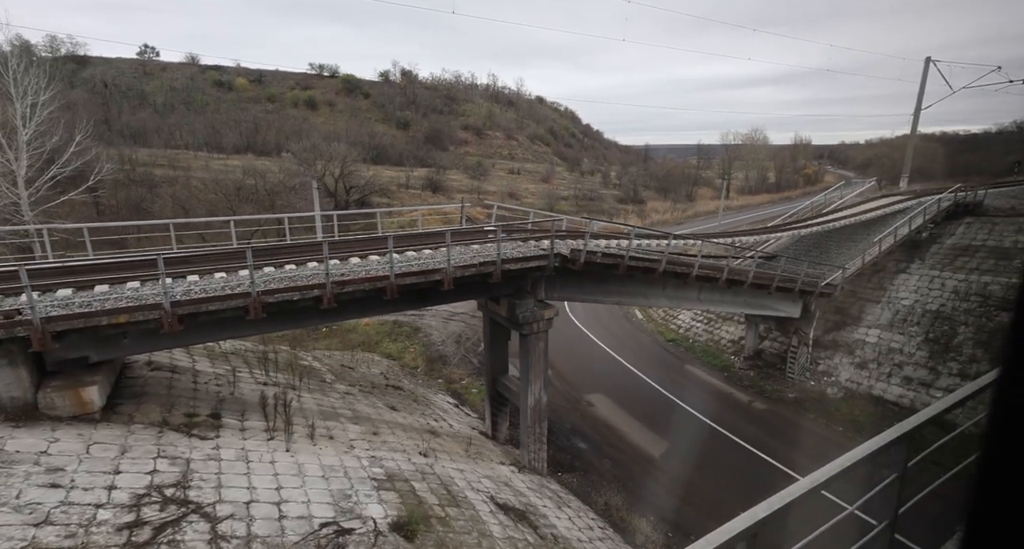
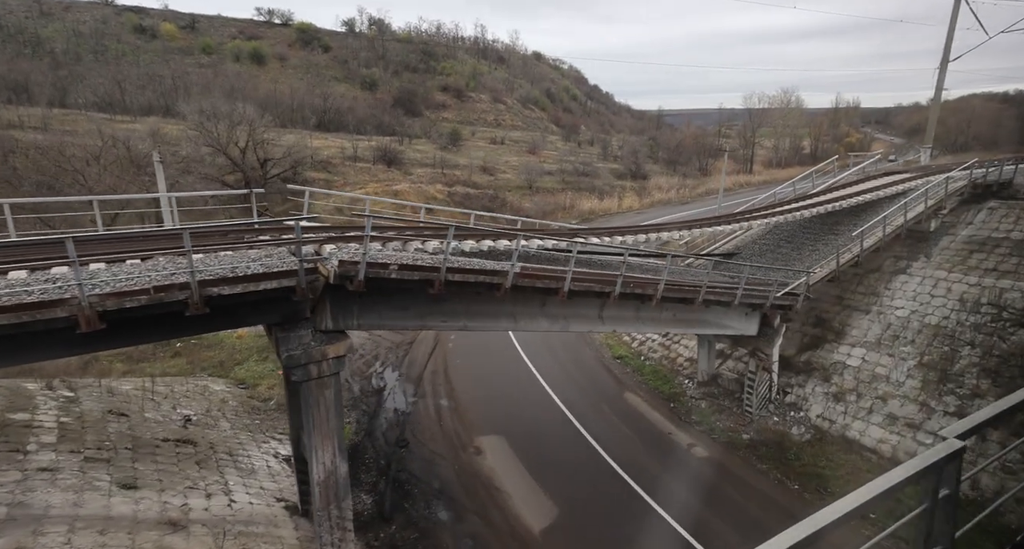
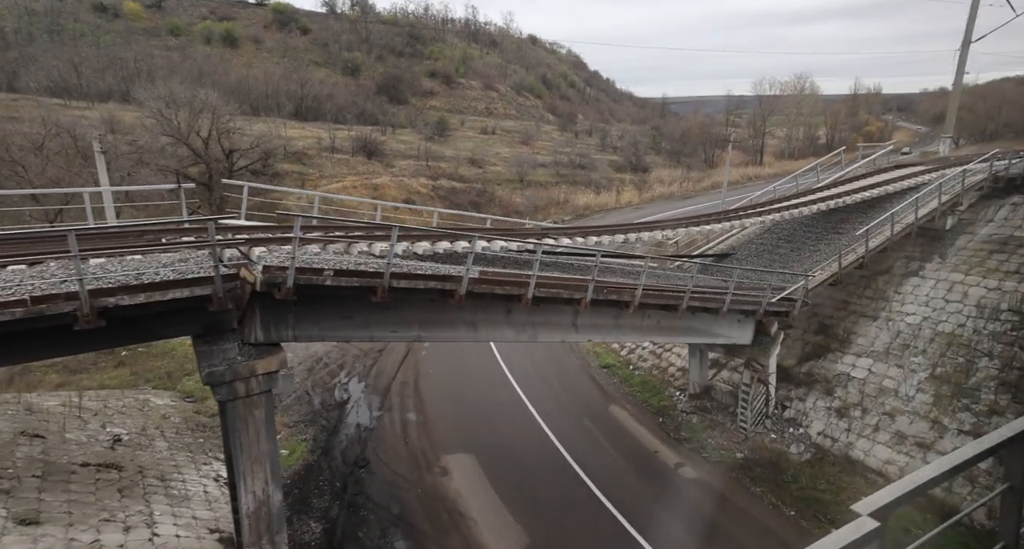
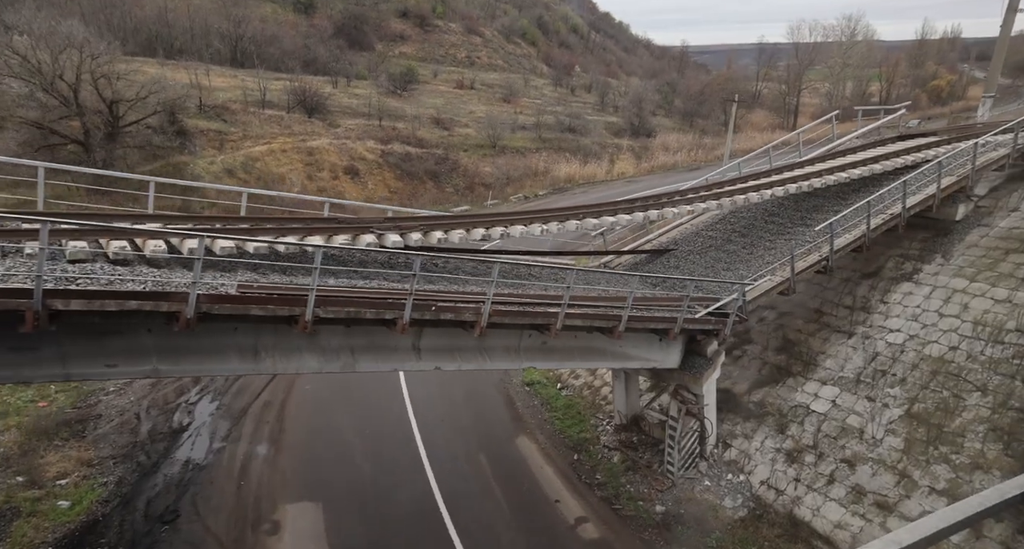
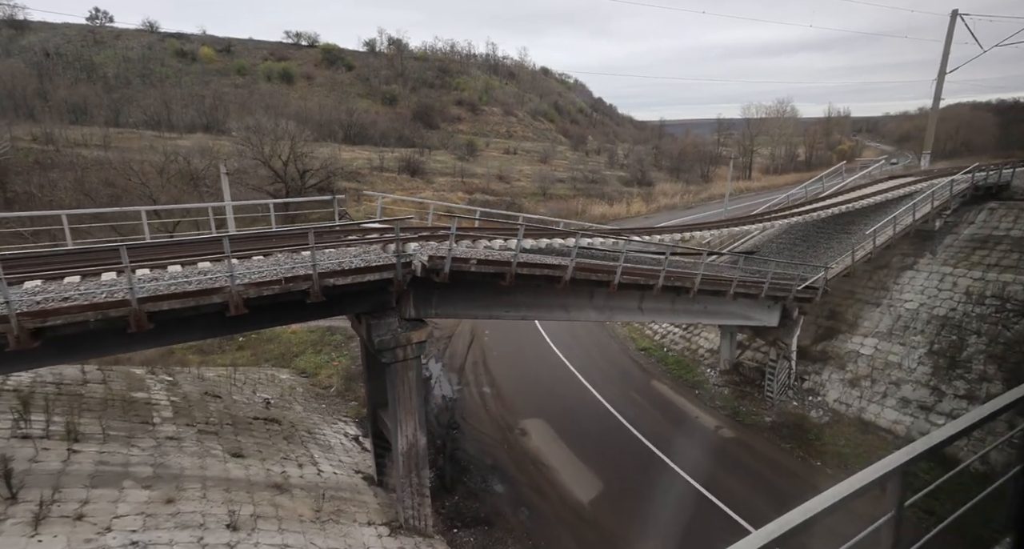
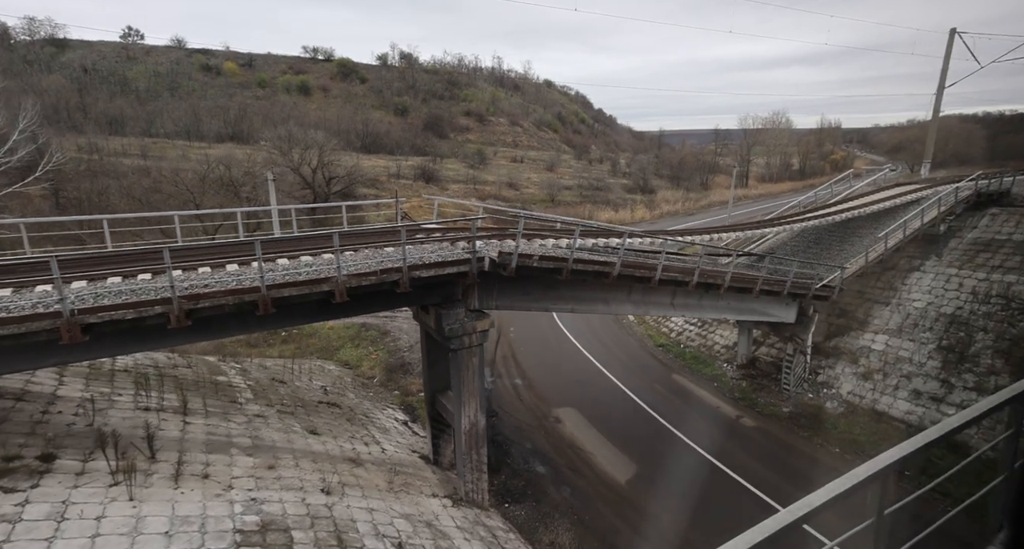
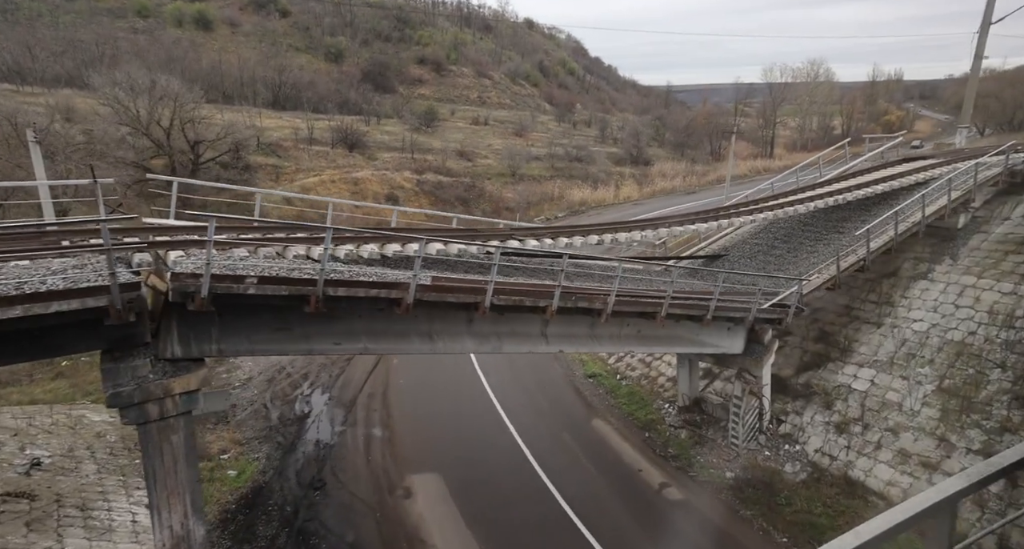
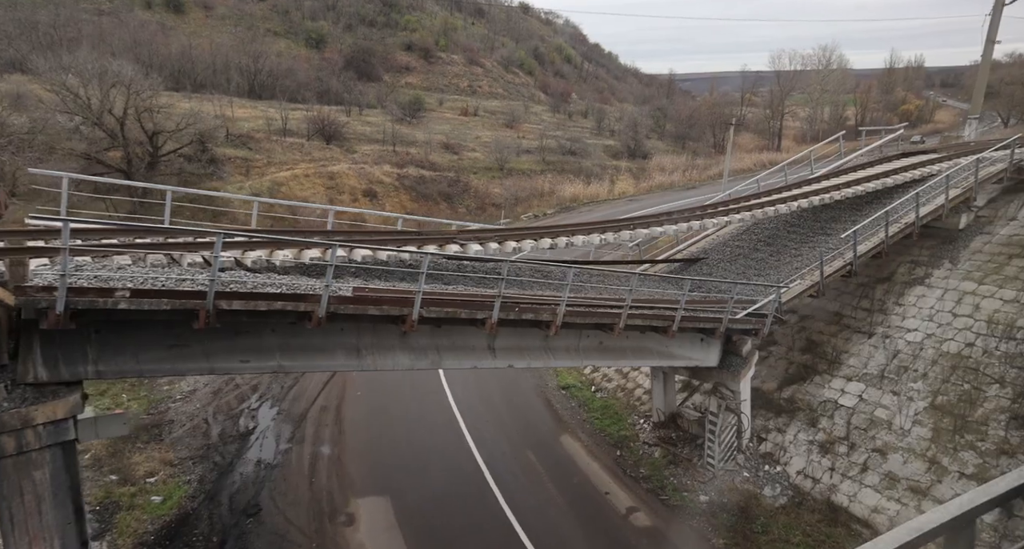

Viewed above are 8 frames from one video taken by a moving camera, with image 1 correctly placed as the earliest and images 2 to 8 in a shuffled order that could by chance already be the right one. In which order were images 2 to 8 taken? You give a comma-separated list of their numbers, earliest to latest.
6, 5, 2, 3, 7, 8, 4
